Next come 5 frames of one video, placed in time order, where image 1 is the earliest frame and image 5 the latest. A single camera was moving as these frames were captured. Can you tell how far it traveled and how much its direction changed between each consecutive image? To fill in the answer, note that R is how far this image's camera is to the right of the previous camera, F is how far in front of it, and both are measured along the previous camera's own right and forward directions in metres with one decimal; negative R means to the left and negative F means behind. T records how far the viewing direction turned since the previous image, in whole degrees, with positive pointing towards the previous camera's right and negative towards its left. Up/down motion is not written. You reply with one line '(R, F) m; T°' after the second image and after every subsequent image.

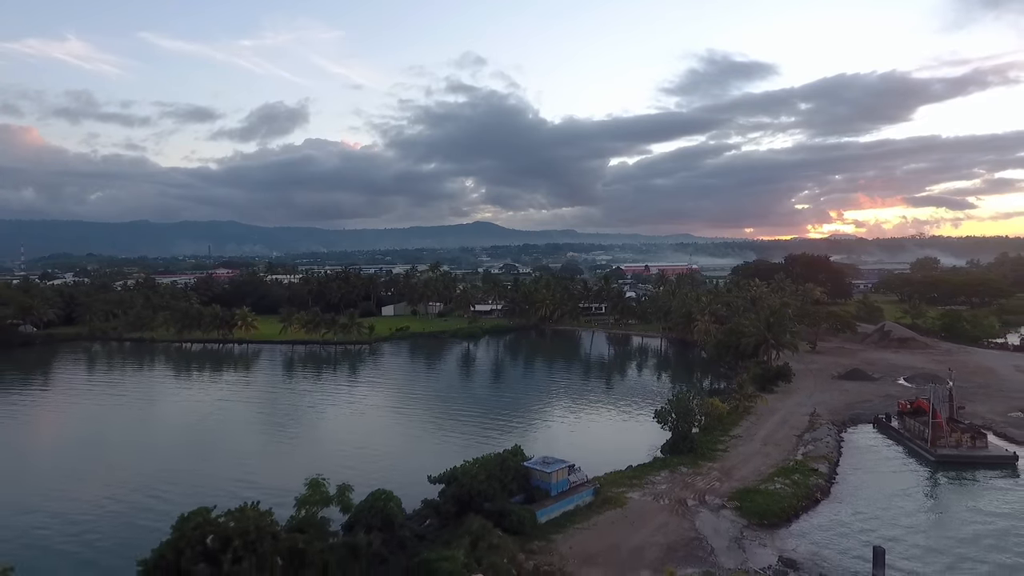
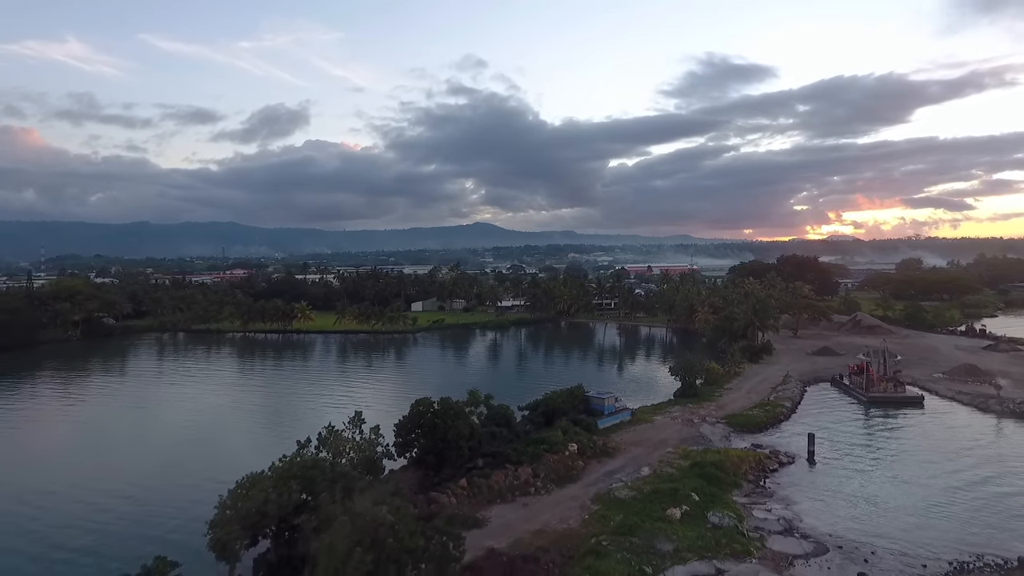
(-3.5, -10.9) m; 0°
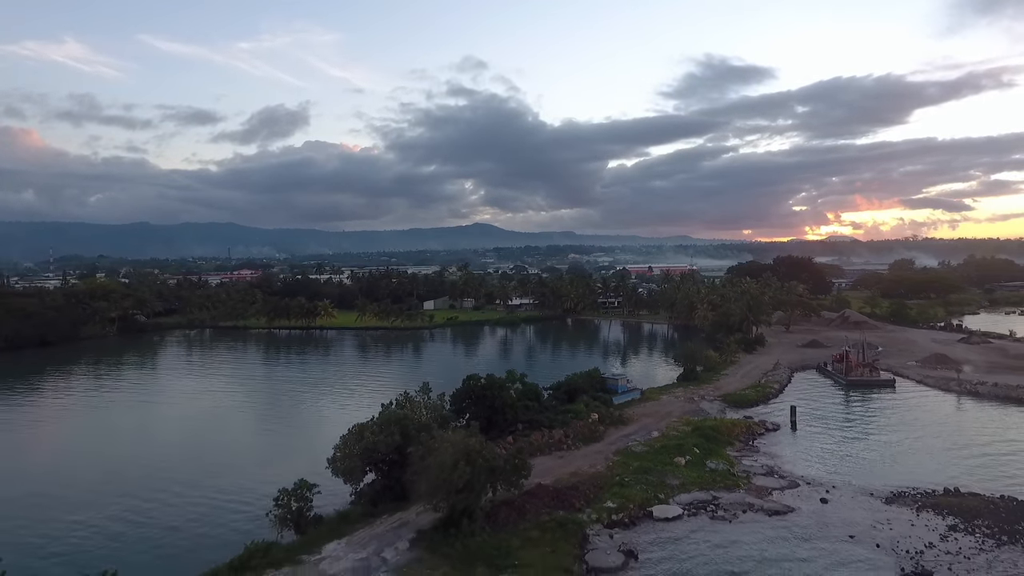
(-1.7, -5.3) m; 0°
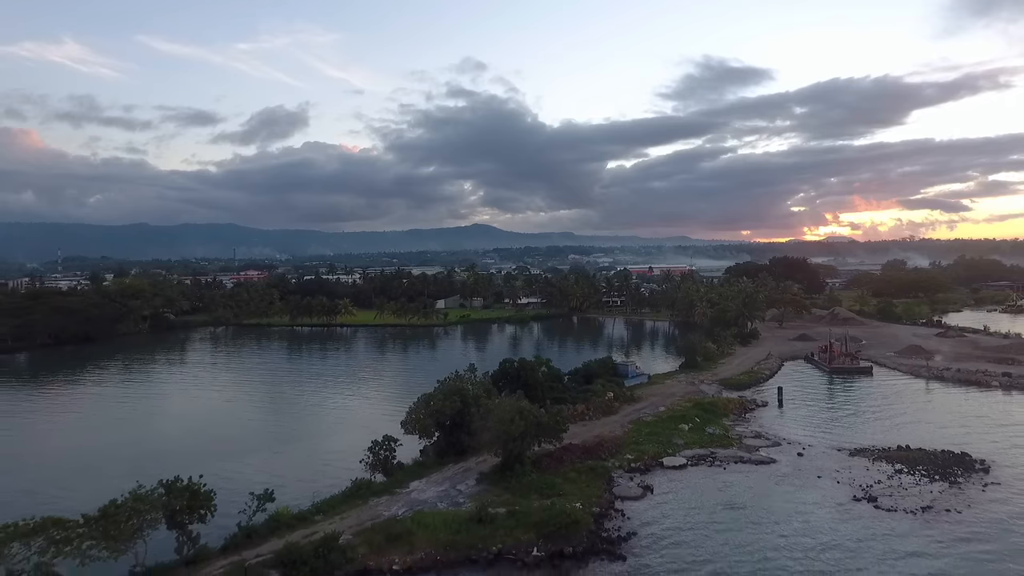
(-1.7, -5.4) m; 0°
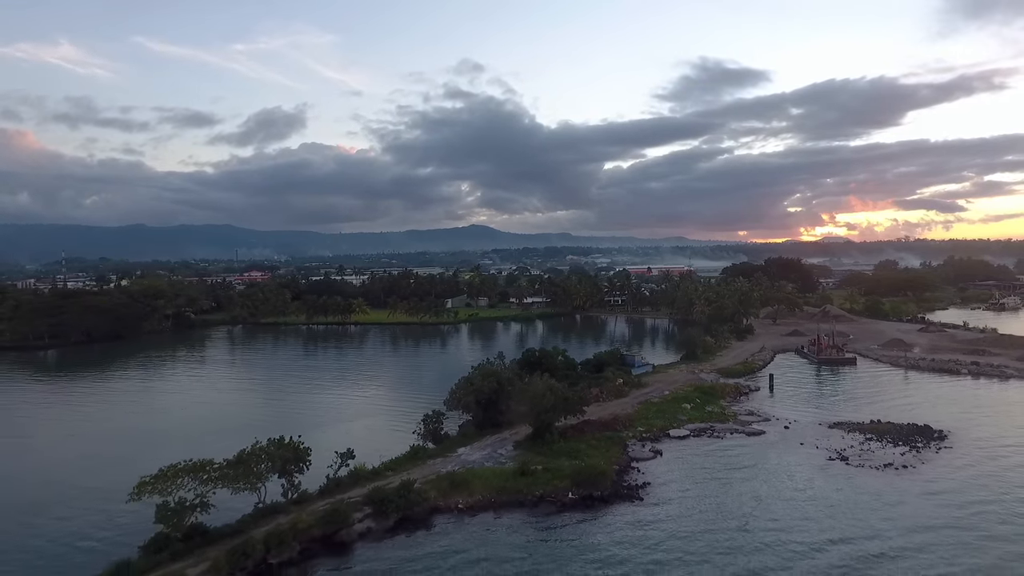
(-1.6, -4.5) m; 0°
